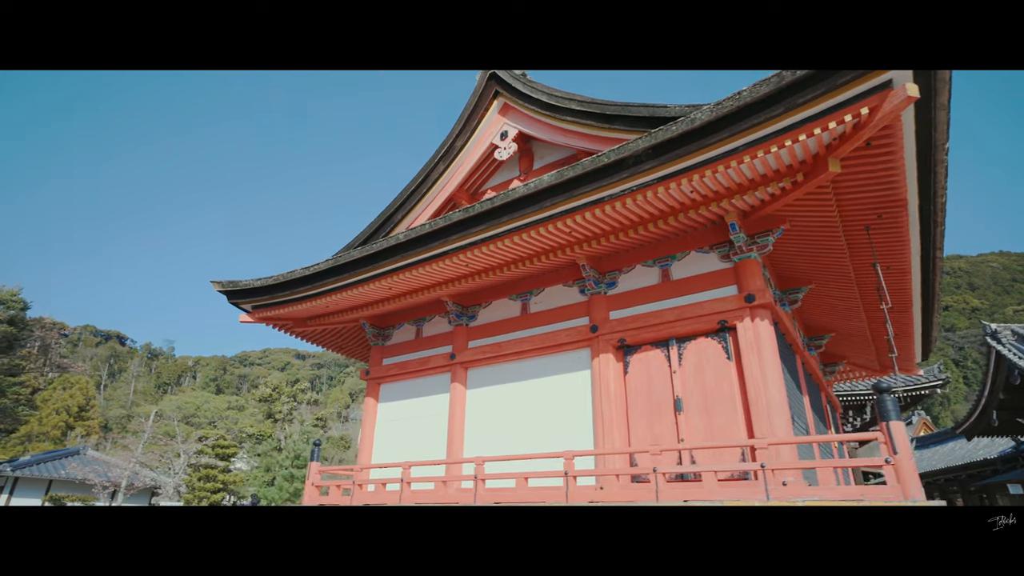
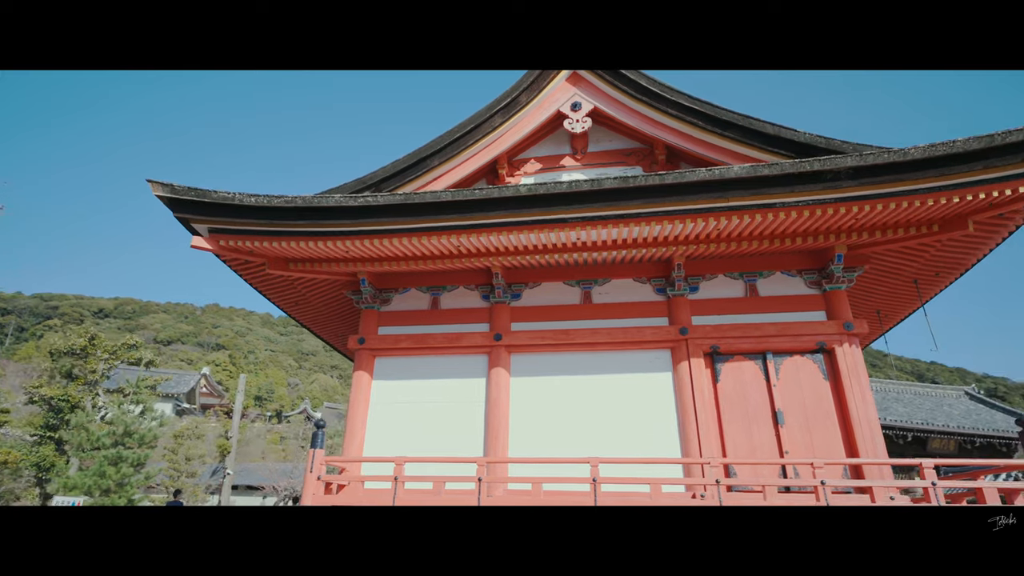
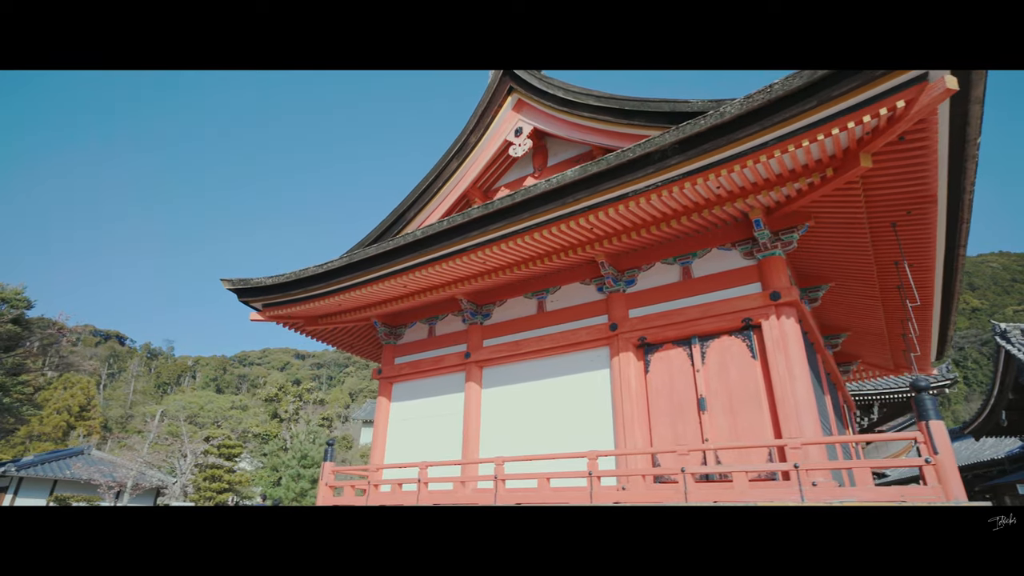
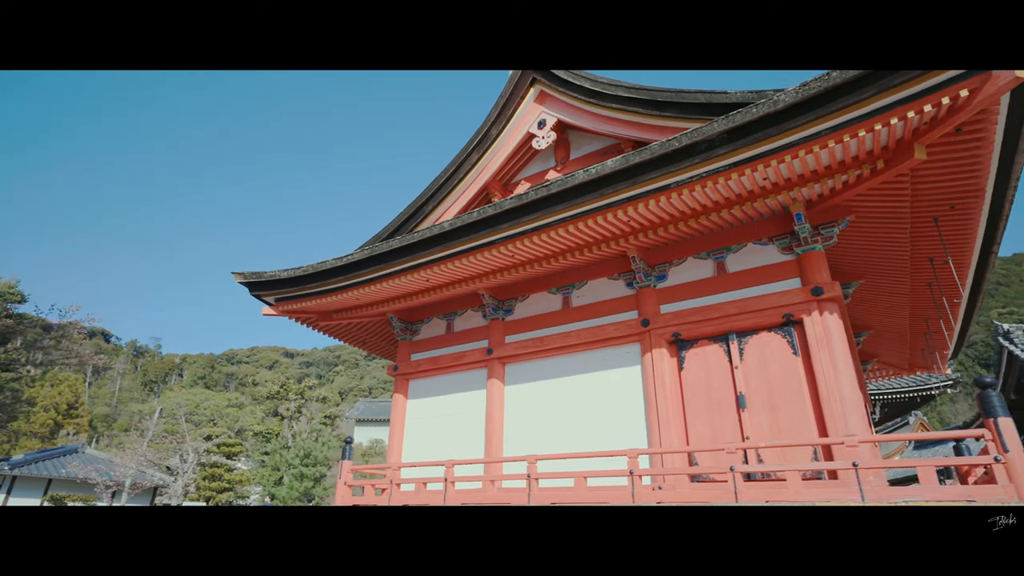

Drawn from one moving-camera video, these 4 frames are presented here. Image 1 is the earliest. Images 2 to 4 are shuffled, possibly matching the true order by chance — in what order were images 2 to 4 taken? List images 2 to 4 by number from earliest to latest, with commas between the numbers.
3, 4, 2
